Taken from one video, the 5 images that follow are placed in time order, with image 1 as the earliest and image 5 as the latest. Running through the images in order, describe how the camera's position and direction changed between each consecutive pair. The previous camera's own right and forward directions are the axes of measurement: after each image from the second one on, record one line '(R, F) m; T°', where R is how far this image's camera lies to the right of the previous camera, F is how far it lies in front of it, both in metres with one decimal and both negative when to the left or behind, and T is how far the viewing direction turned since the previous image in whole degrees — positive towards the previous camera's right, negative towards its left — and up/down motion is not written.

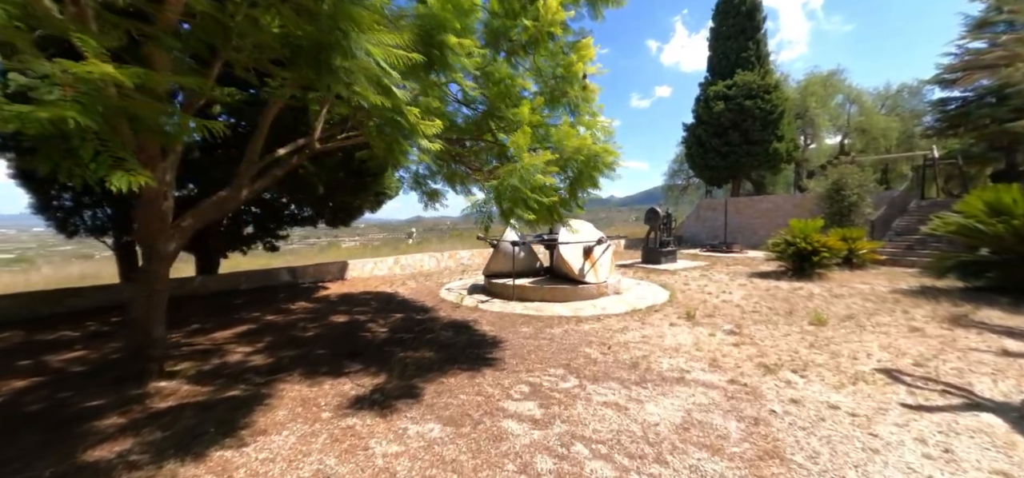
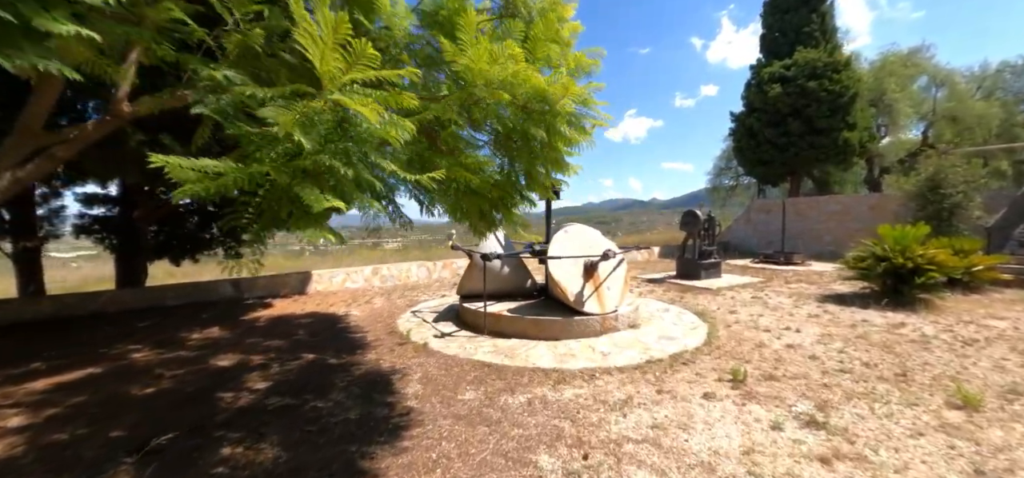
(+0.9, +1.8) m; -6°
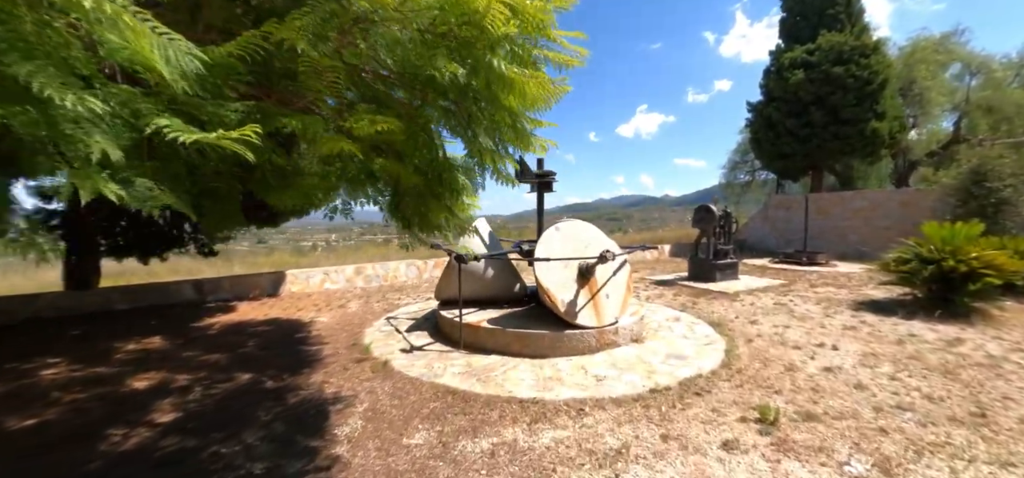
(+0.3, +0.8) m; -1°
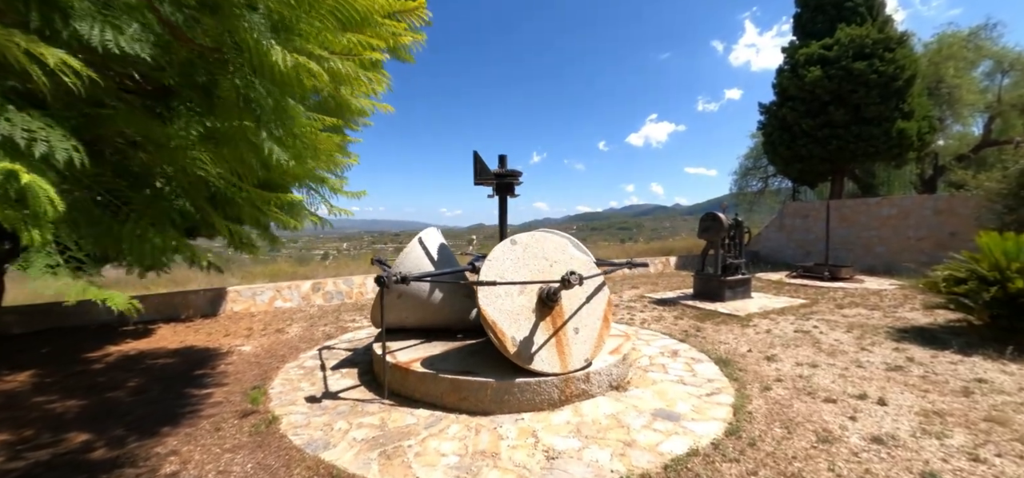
(+0.6, +1.0) m; -1°
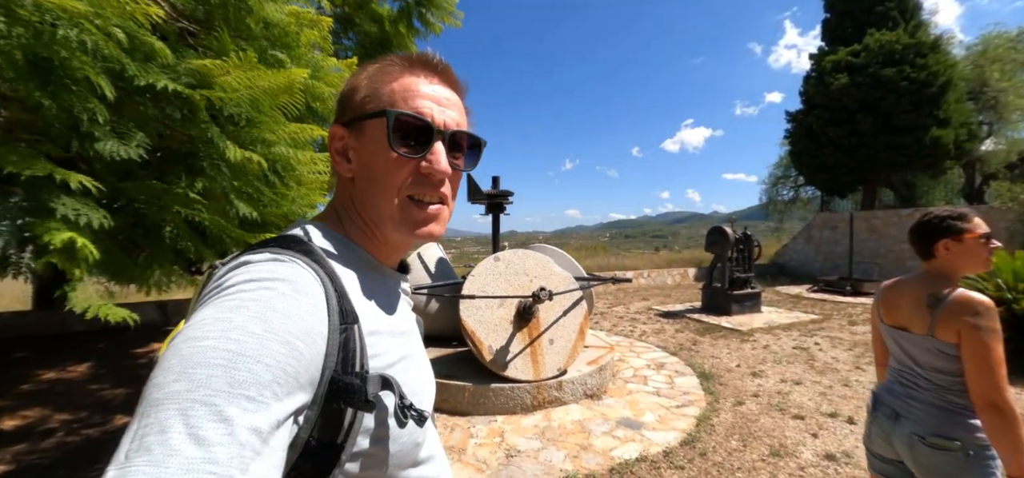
(+0.5, -0.3) m; -5°
